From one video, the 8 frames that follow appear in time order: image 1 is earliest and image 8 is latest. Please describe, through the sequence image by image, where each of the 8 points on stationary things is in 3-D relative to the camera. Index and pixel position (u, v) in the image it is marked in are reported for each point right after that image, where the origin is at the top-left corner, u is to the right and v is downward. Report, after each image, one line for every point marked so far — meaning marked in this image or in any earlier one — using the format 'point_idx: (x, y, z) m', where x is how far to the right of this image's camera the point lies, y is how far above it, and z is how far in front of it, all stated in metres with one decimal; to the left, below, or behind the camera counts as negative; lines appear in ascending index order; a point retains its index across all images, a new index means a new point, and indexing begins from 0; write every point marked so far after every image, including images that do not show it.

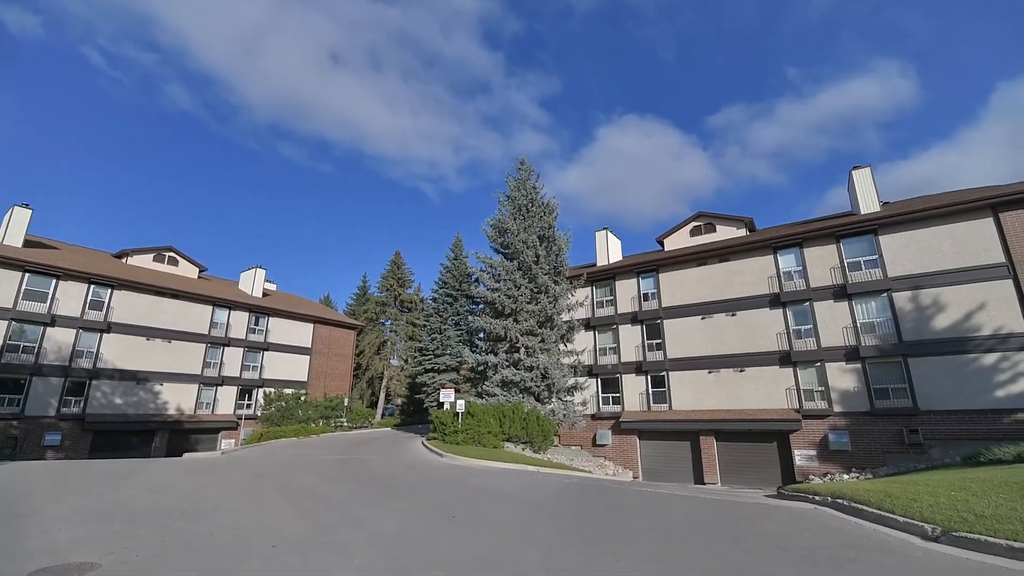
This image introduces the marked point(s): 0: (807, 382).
0: (+11.9, -3.9, +18.7) m
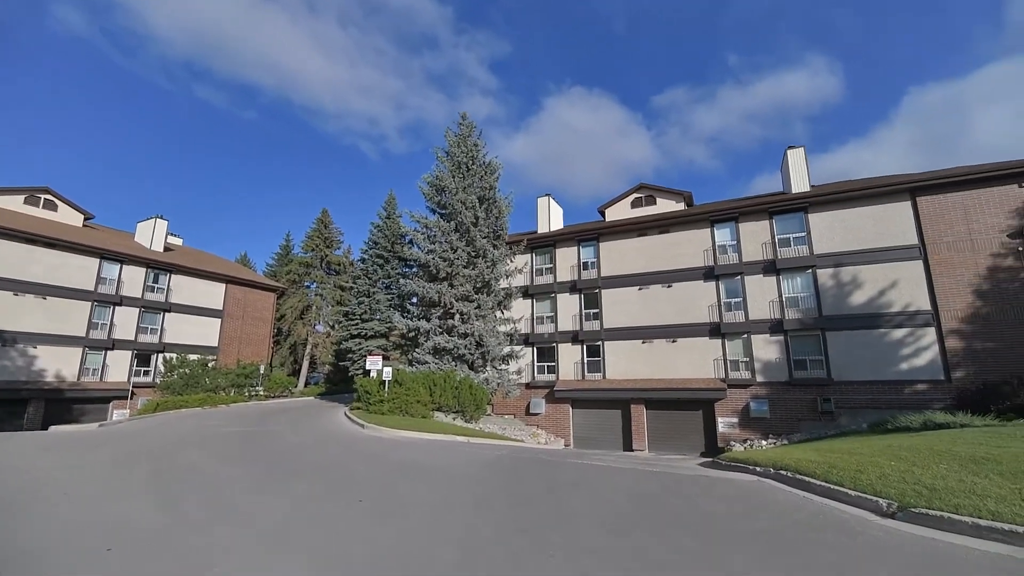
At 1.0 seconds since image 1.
0: (+9.2, -2.7, +19.2) m
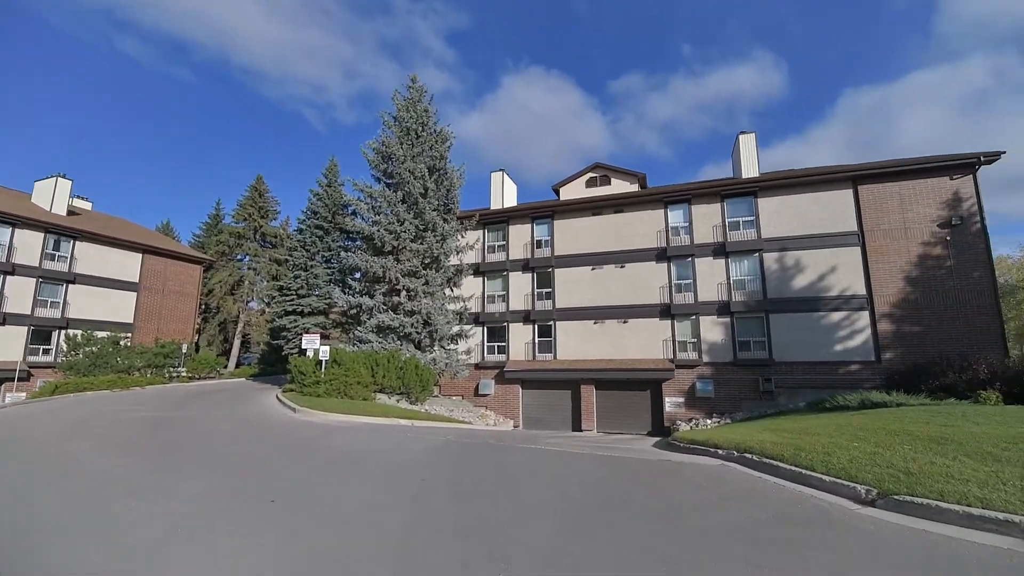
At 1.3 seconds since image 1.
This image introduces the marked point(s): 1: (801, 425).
0: (+7.1, -2.0, +19.4) m
1: (+5.8, -2.9, +9.4) m
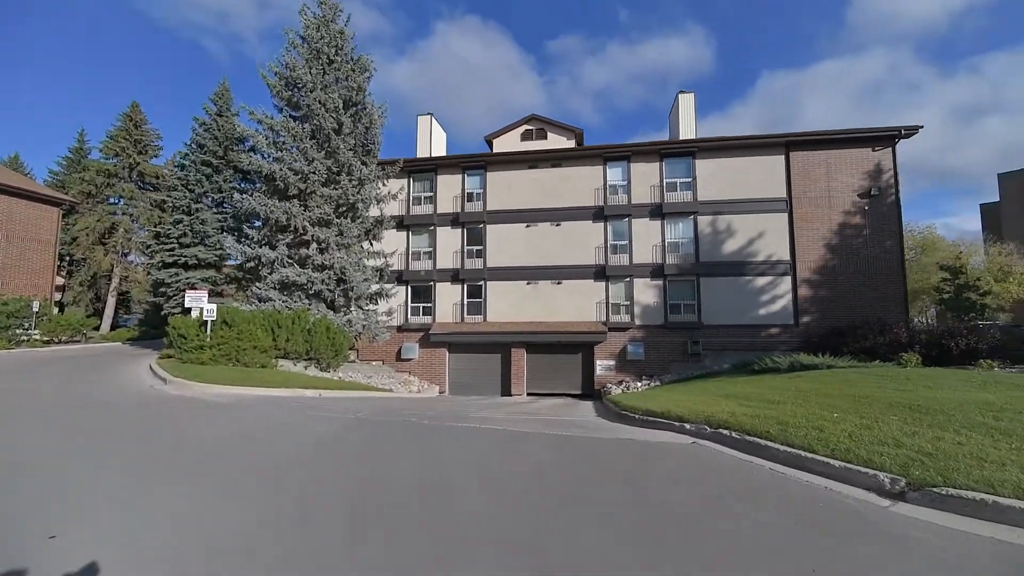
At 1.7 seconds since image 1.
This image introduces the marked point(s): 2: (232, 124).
0: (+4.2, -0.4, +18.8) m
1: (+4.5, -2.0, +8.9) m
2: (-12.1, +7.1, +19.9) m
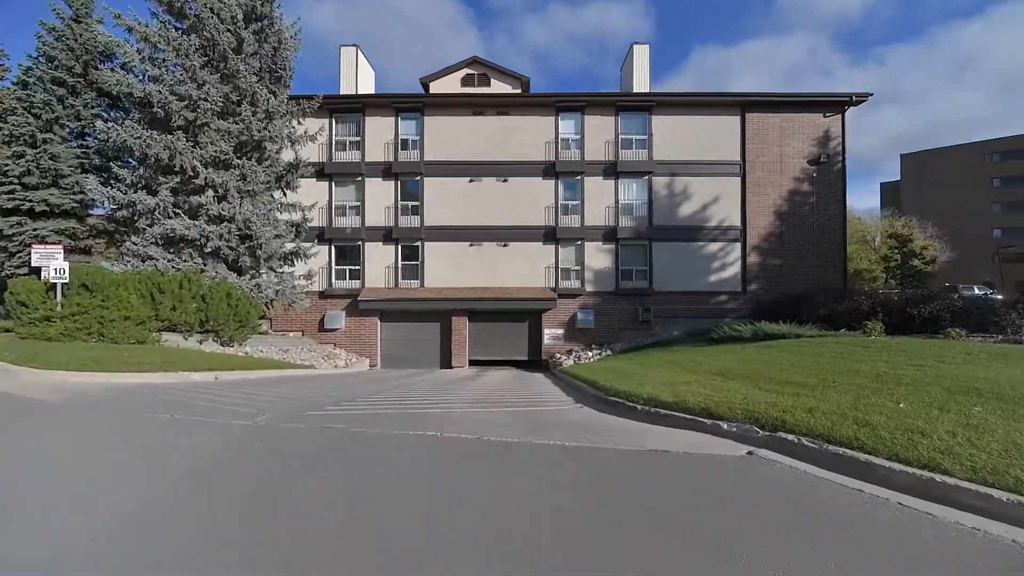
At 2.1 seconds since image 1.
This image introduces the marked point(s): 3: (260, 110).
0: (+2.0, +1.0, +17.5) m
1: (+3.8, -1.4, +7.9) m
2: (-14.1, +8.6, +15.6) m
3: (-7.8, +5.5, +14.4) m
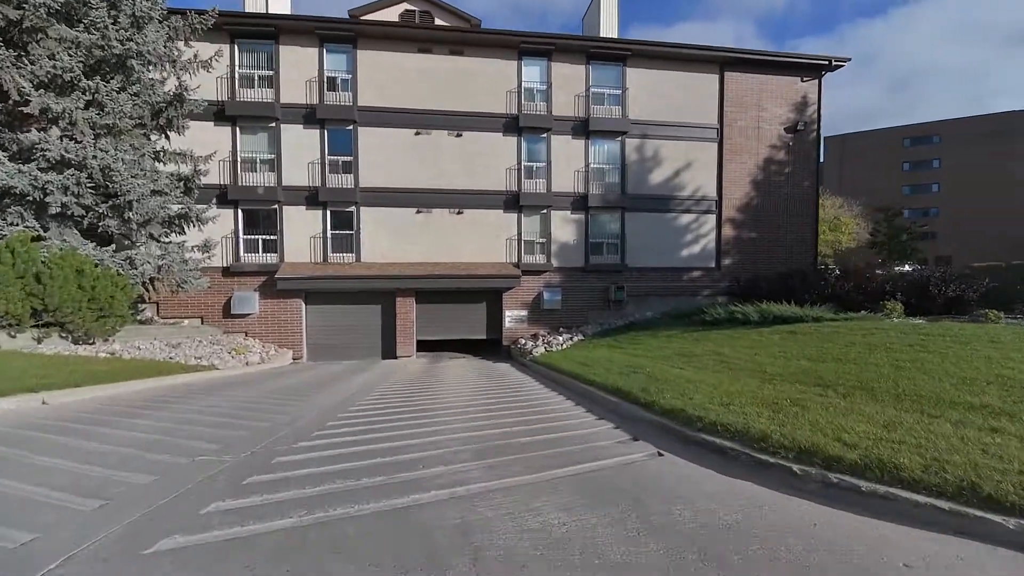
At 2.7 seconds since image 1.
0: (+0.5, +1.8, +15.2) m
1: (+3.7, -1.0, +6.1) m
2: (-15.1, +9.2, +10.4) m
3: (-8.7, +6.1, +10.4) m
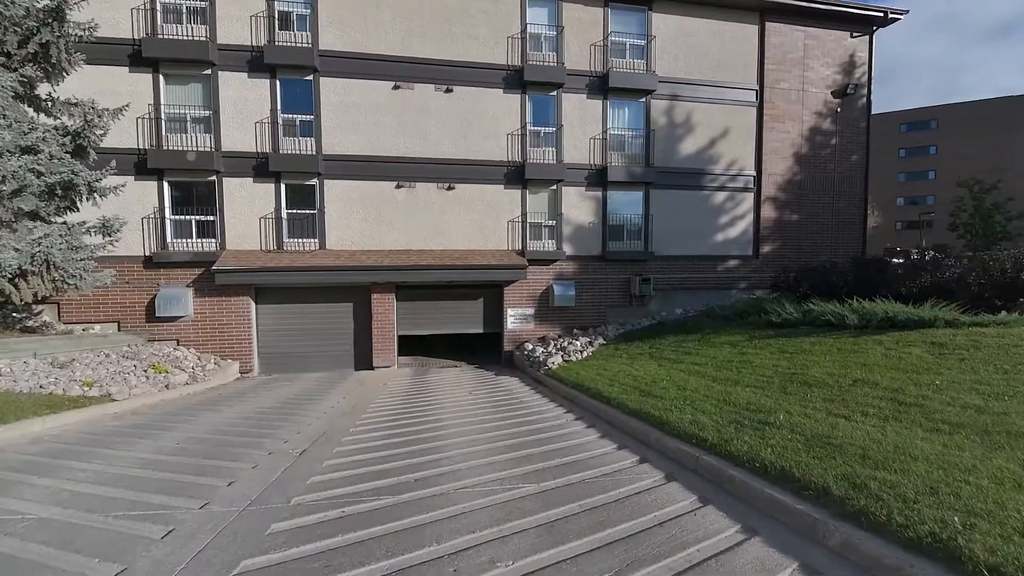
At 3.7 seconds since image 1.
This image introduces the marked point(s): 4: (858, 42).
0: (+0.6, +2.0, +12.4) m
1: (+4.2, -1.0, +3.5) m
2: (-14.8, +9.2, +6.8) m
3: (-8.4, +6.1, +7.1) m
4: (+10.6, +7.6, +14.1) m
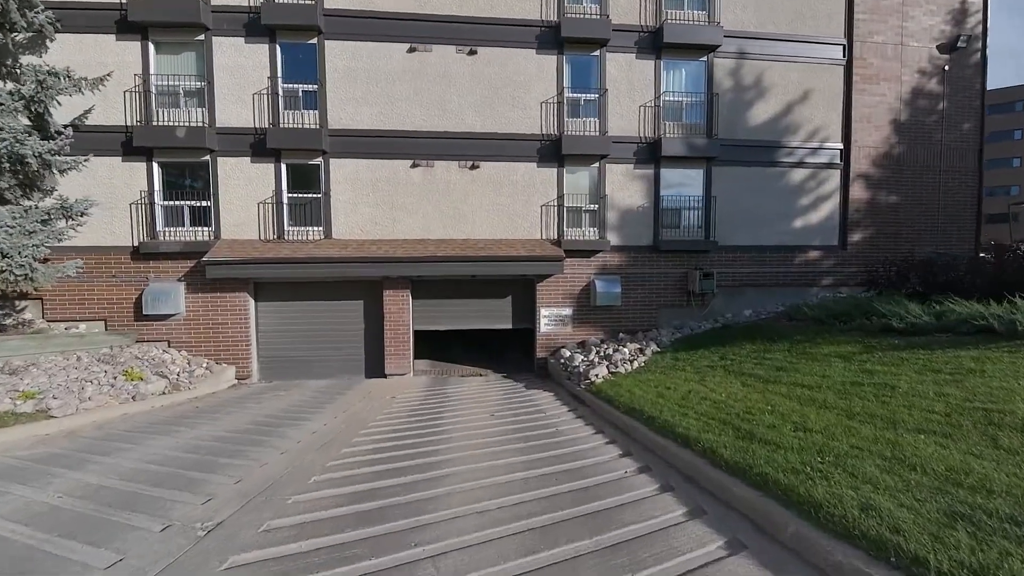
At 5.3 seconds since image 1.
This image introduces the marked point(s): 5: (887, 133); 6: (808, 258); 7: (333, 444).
0: (+1.4, +2.1, +10.5) m
1: (+4.3, -0.9, +1.4) m
2: (-14.4, +9.3, +6.2) m
3: (-8.0, +6.3, +5.9) m
4: (+11.5, +7.7, +11.5) m
5: (+9.3, +3.8, +11.3) m
6: (+7.2, +0.7, +11.2) m
7: (-1.9, -1.9, +5.4) m
